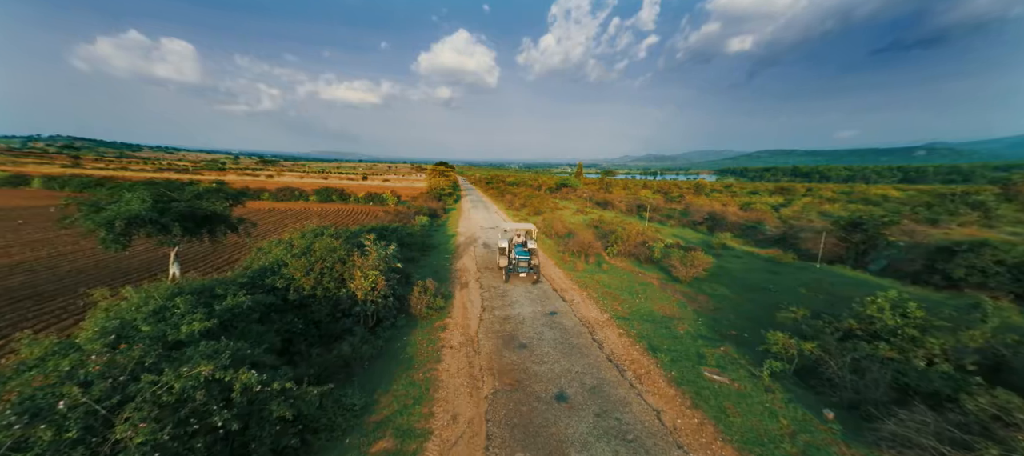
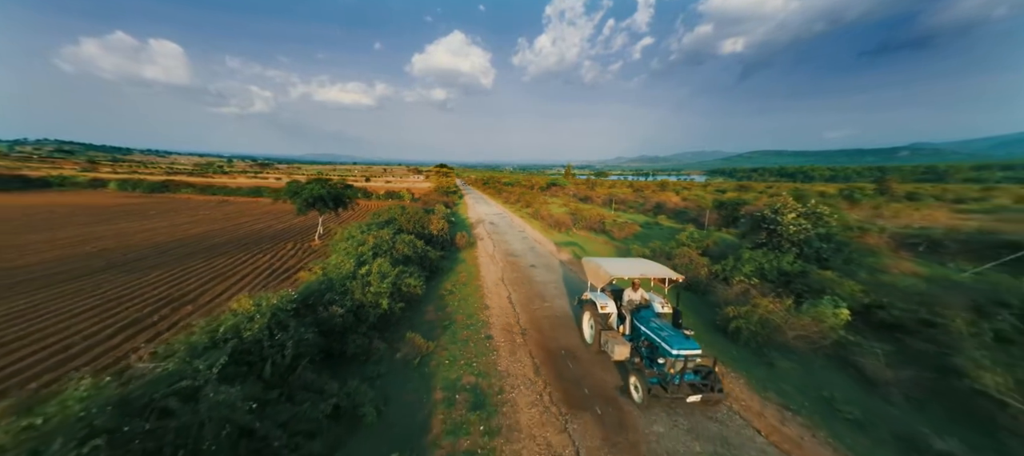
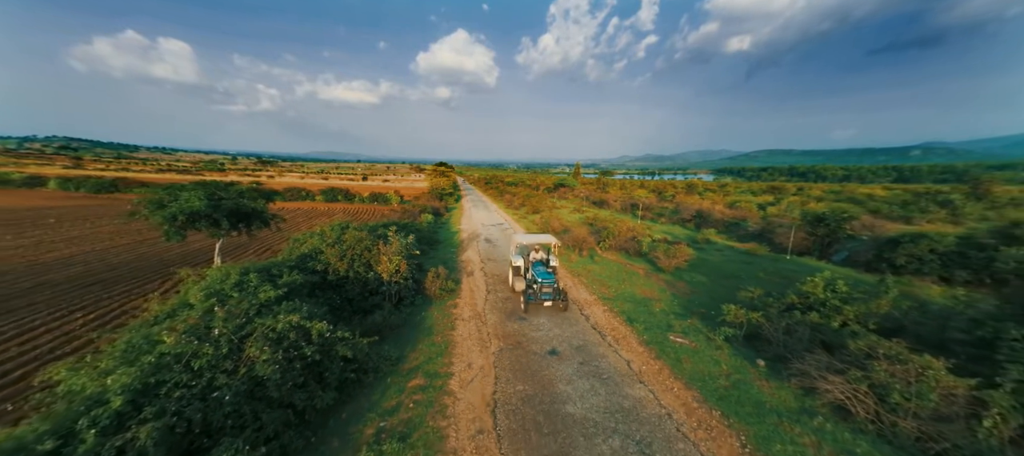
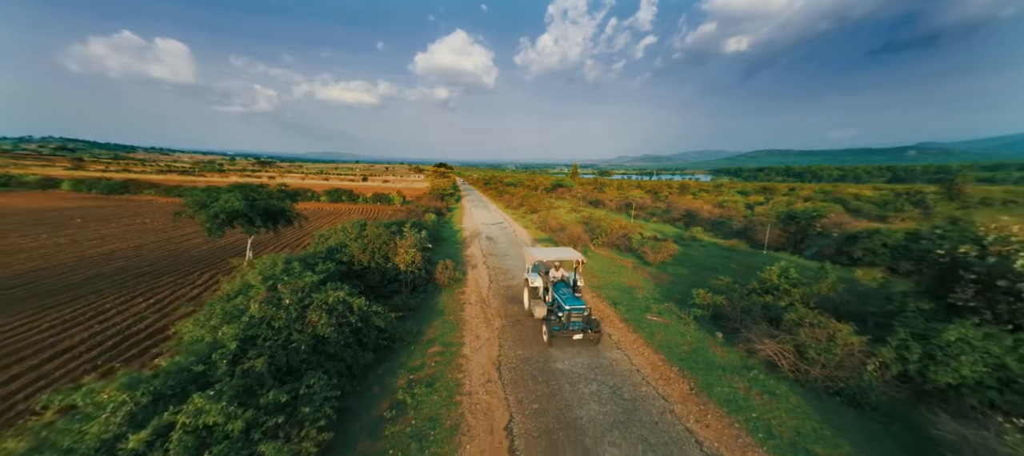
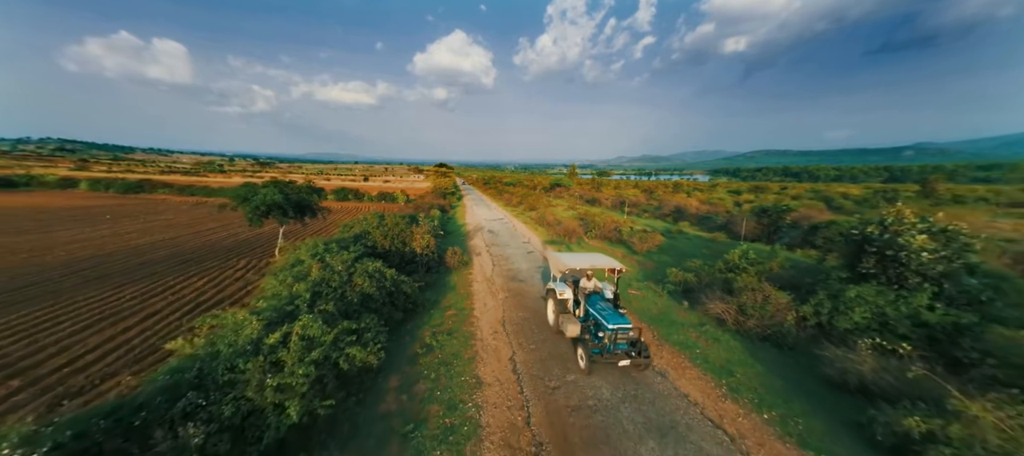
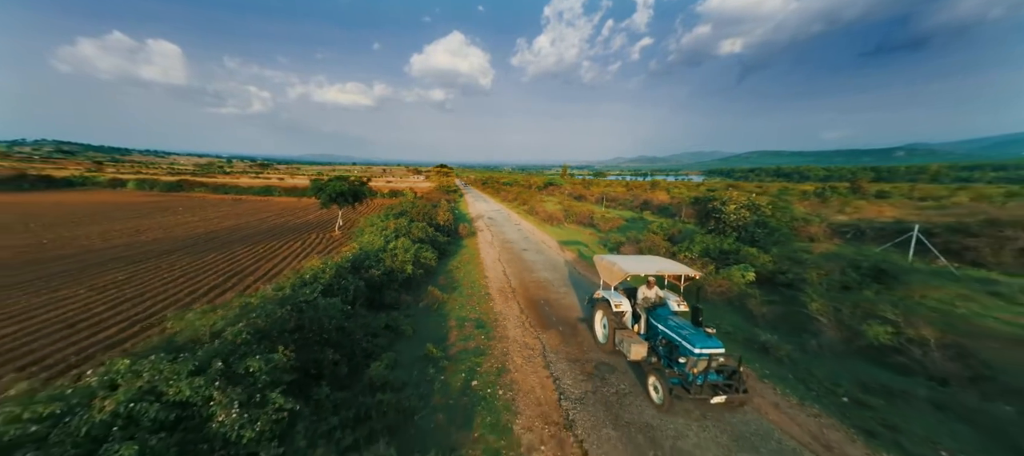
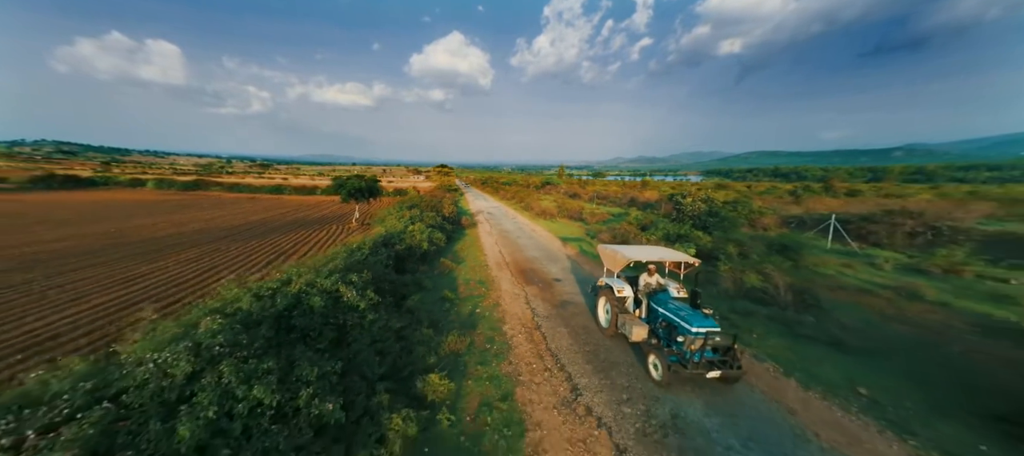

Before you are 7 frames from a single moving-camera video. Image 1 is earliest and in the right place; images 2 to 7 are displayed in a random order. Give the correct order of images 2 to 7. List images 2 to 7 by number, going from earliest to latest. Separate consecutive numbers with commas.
3, 4, 5, 2, 6, 7
